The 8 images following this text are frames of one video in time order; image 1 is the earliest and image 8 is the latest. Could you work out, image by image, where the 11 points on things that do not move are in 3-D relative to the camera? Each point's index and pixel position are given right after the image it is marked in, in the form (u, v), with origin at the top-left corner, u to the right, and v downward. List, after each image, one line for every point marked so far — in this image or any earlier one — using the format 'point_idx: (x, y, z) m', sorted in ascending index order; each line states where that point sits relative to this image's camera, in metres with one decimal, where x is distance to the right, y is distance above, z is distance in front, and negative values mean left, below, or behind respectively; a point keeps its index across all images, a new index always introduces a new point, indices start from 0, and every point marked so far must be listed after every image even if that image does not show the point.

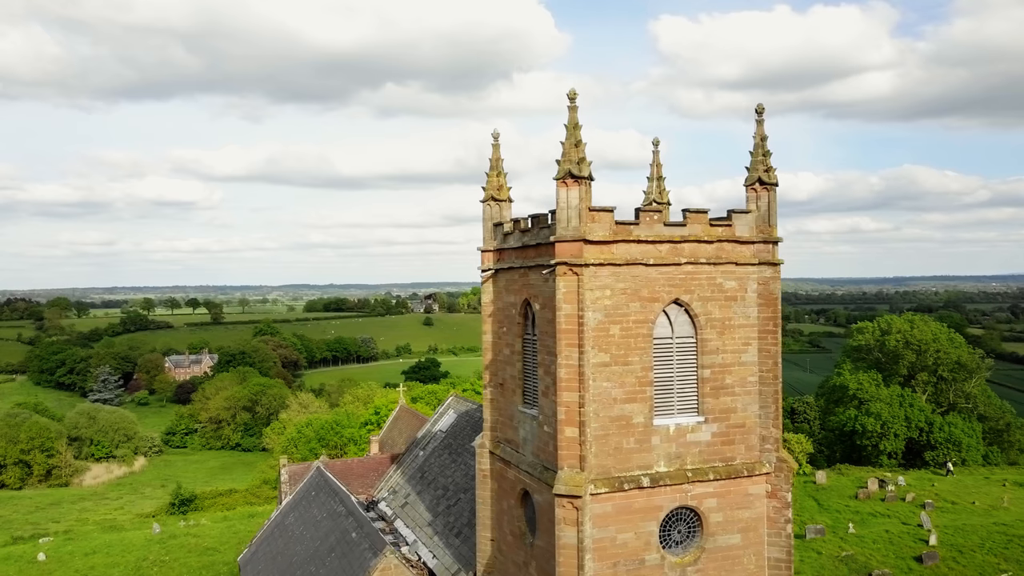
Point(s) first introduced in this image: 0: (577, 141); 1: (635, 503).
0: (+1.0, +2.4, +13.4) m
1: (+2.1, -3.6, +13.6) m
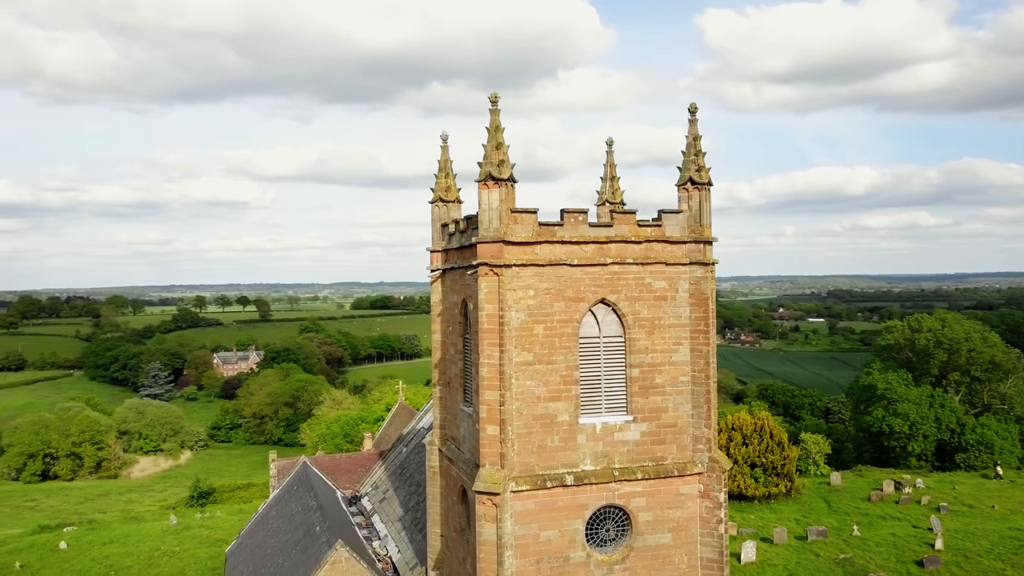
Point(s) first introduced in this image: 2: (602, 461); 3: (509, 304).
0: (-0.3, +2.4, +13.6) m
1: (+0.8, -3.6, +13.8) m
2: (+1.6, -3.0, +14.1) m
3: (-0.1, -0.3, +13.6) m
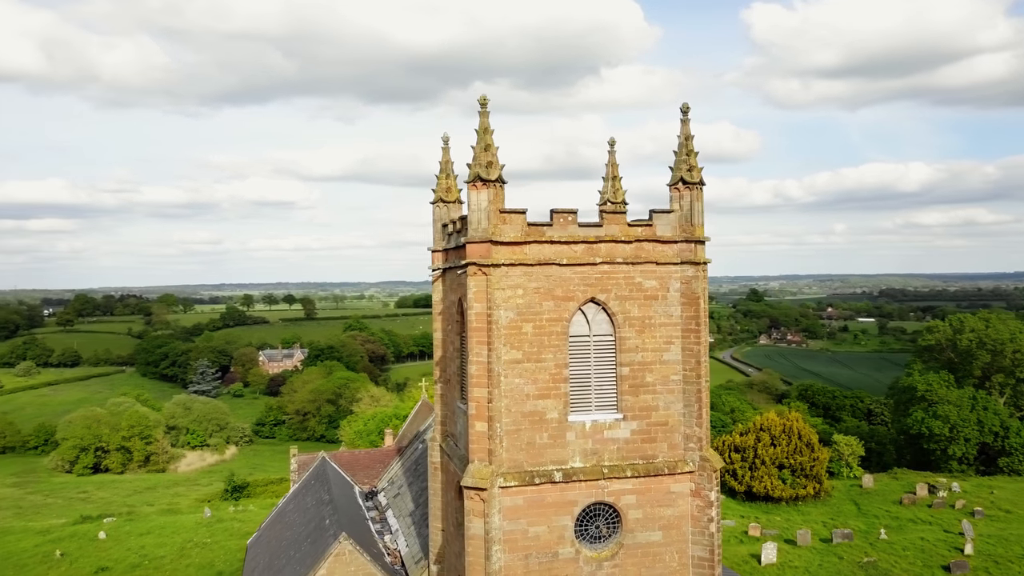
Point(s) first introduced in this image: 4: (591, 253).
0: (-0.4, +2.4, +13.8) m
1: (+0.6, -3.6, +14.0) m
2: (+1.4, -3.0, +14.3) m
3: (-0.2, -0.2, +13.8) m
4: (+1.4, +0.6, +14.3) m
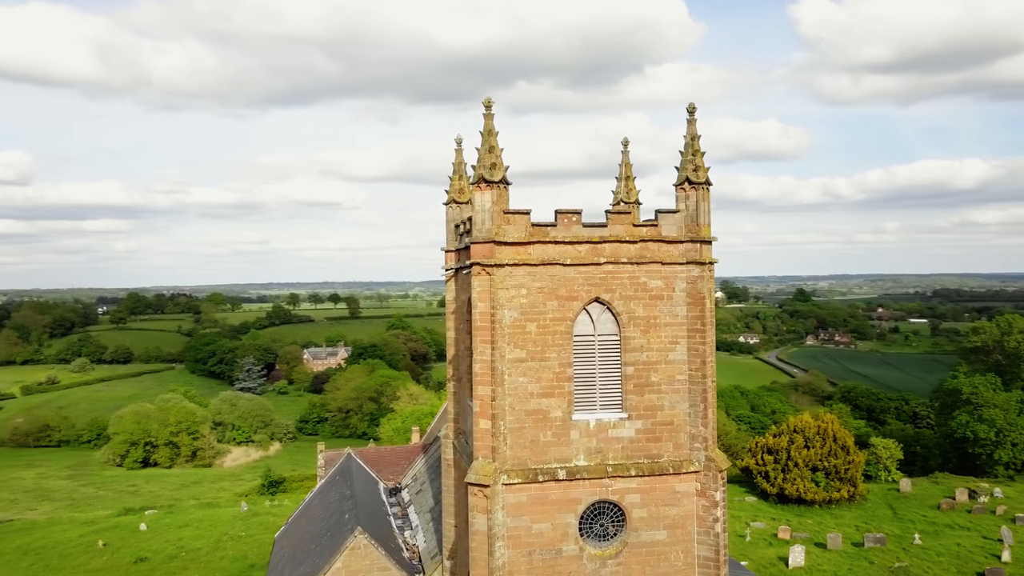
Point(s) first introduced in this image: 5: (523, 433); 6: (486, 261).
0: (-0.4, +2.5, +14.0) m
1: (+0.7, -3.6, +14.1) m
2: (+1.5, -3.0, +14.4) m
3: (-0.2, -0.2, +14.0) m
4: (+1.5, +0.6, +14.4) m
5: (+0.2, -2.5, +14.1) m
6: (-0.5, +0.5, +13.8) m
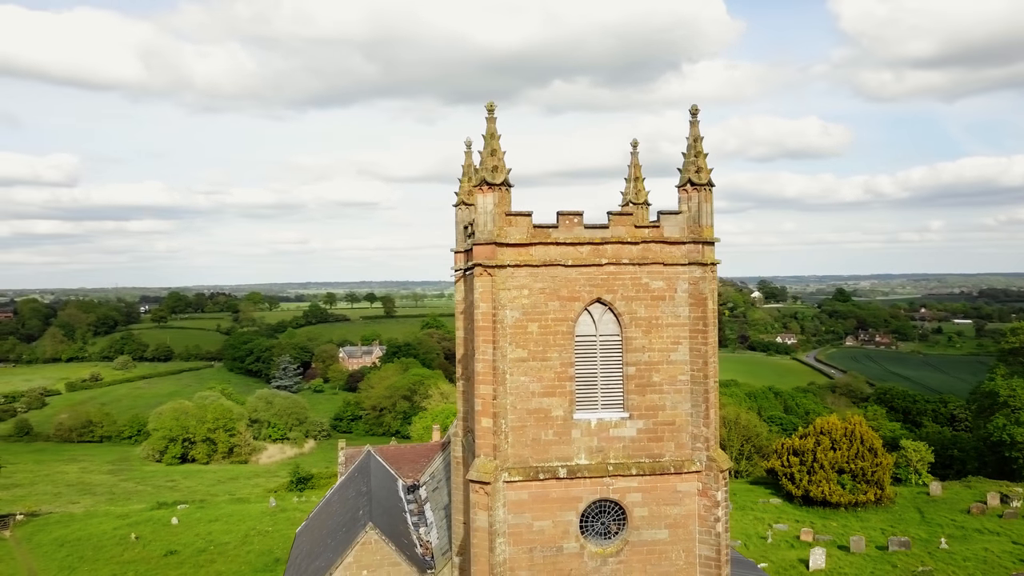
0: (-0.3, +2.4, +14.2) m
1: (+0.7, -3.6, +14.3) m
2: (+1.5, -3.0, +14.5) m
3: (-0.1, -0.3, +14.3) m
4: (+1.5, +0.6, +14.6) m
5: (+0.2, -2.5, +14.3) m
6: (-0.4, +0.5, +14.1) m
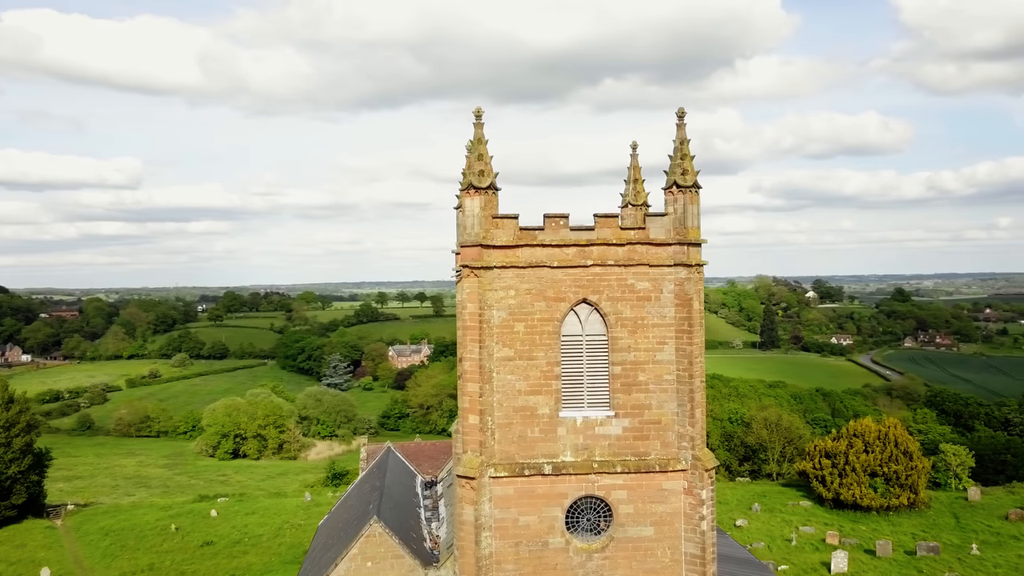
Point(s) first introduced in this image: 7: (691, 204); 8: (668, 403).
0: (-0.6, +2.4, +14.7) m
1: (+0.5, -3.6, +14.7) m
2: (+1.3, -3.0, +14.8) m
3: (-0.4, -0.3, +14.7) m
4: (+1.3, +0.6, +14.8) m
5: (0.0, -2.6, +14.7) m
6: (-0.7, +0.4, +14.5) m
7: (+3.3, +1.6, +14.9) m
8: (+2.9, -2.1, +15.0) m
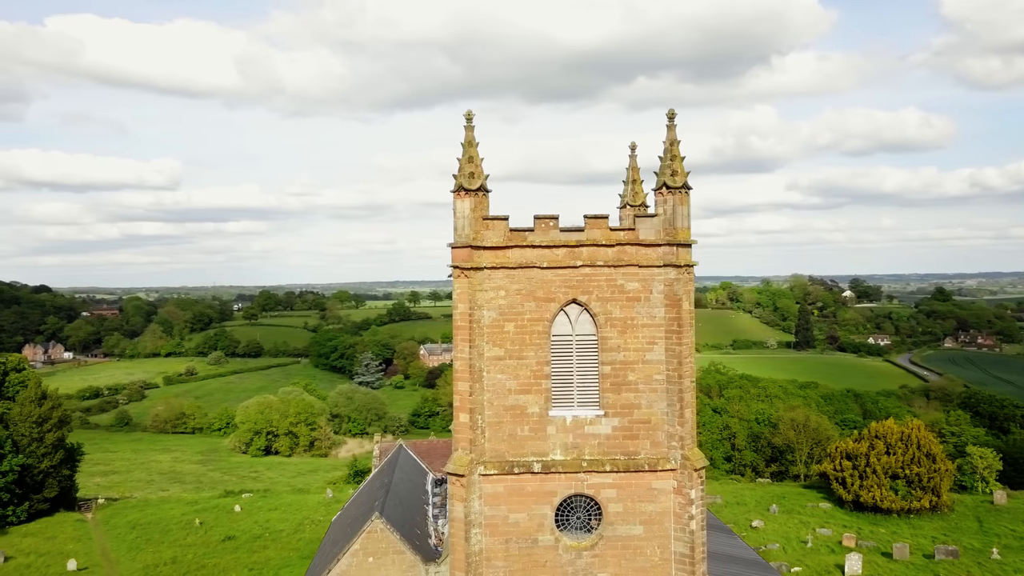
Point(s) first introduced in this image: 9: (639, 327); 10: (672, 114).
0: (-0.8, +2.4, +14.9) m
1: (+0.3, -3.7, +14.8) m
2: (+1.1, -3.0, +15.0) m
3: (-0.6, -0.3, +14.9) m
4: (+1.1, +0.6, +15.0) m
5: (-0.2, -2.6, +14.9) m
6: (-0.9, +0.4, +14.7) m
7: (+3.1, +1.5, +15.0) m
8: (+2.7, -2.1, +15.1) m
9: (+2.4, -0.7, +15.1) m
10: (+3.1, +3.3, +15.3) m
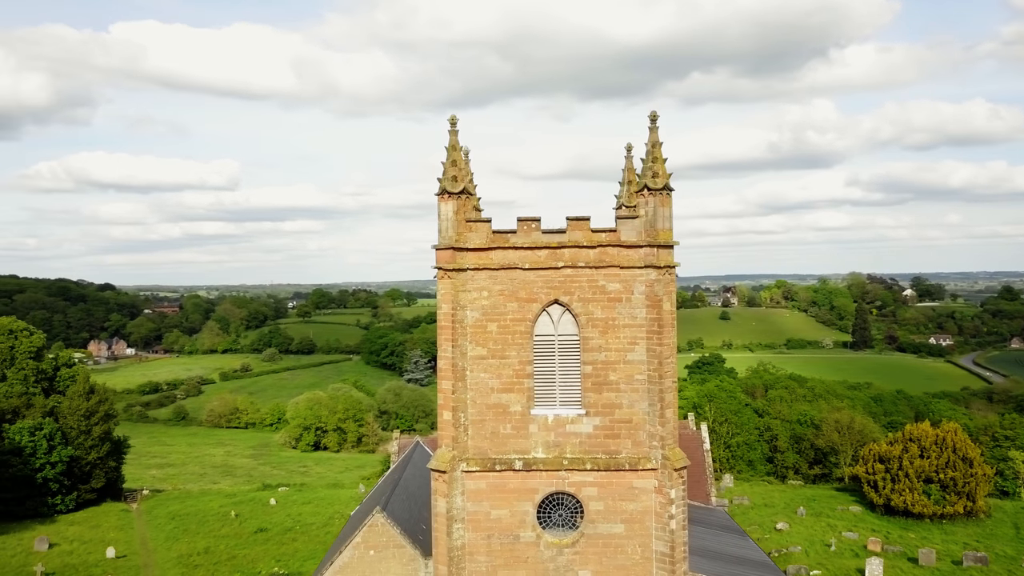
0: (-1.1, +2.4, +15.2) m
1: (-0.1, -3.7, +15.1) m
2: (+0.8, -3.1, +15.2) m
3: (-0.9, -0.3, +15.2) m
4: (+0.8, +0.6, +15.2) m
5: (-0.5, -2.6, +15.2) m
6: (-1.2, +0.4, +15.1) m
7: (+2.8, +1.5, +15.1) m
8: (+2.4, -2.2, +15.2) m
9: (+2.0, -0.7, +15.2) m
10: (+2.7, +3.3, +15.4) m
